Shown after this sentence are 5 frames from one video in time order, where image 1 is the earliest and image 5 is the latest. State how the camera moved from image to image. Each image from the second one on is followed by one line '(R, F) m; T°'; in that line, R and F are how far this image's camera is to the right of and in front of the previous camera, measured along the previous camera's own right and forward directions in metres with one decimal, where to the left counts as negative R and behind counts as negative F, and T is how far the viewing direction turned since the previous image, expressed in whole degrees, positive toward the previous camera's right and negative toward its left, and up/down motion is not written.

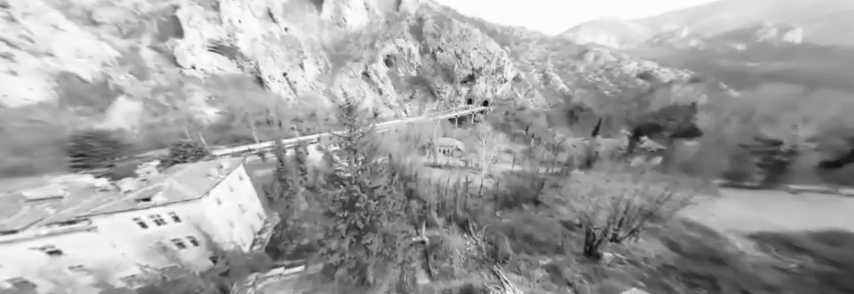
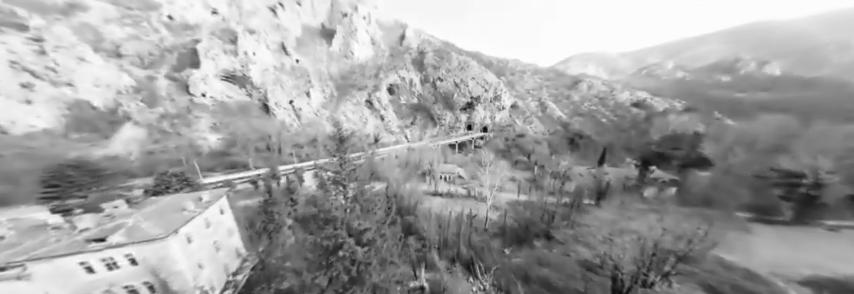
(0.0, +0.4) m; +1°
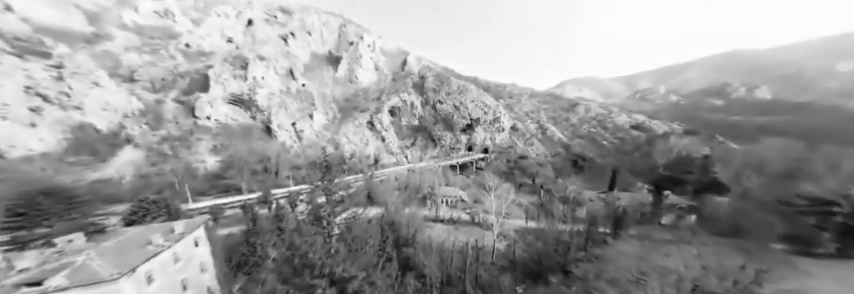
(0.0, +0.4) m; 0°
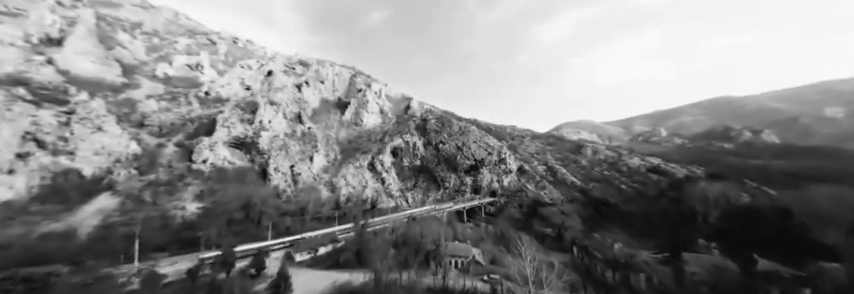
(-0.1, +1.6) m; 0°
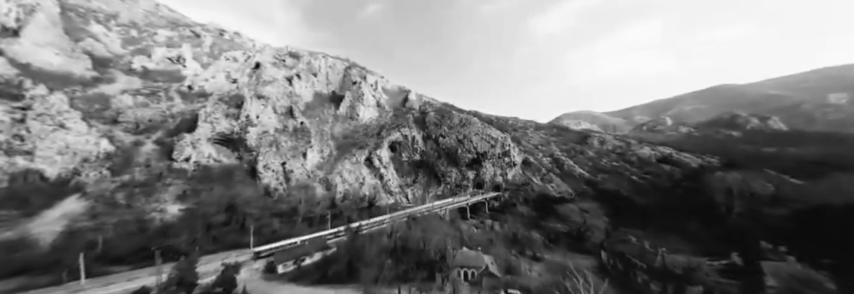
(-0.1, +1.4) m; 0°
